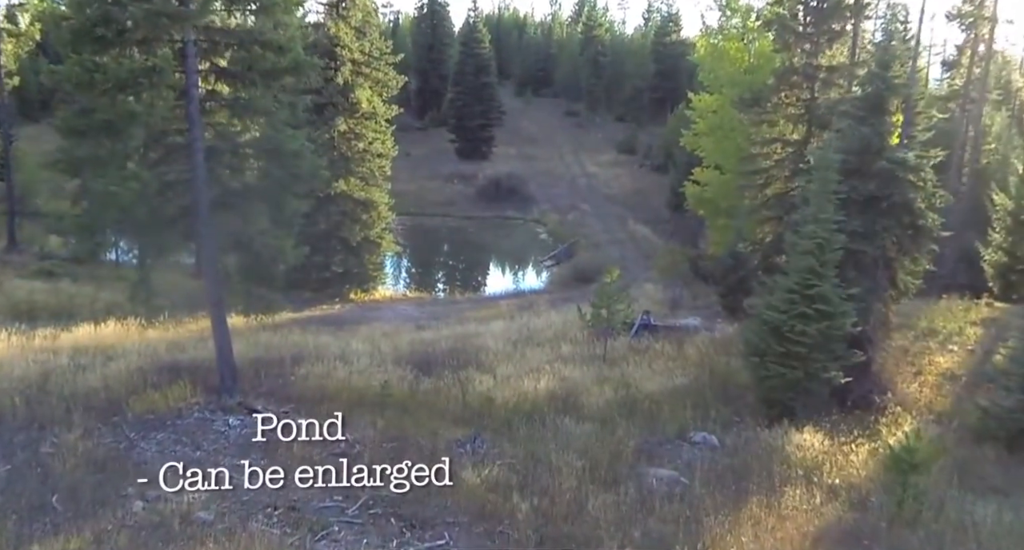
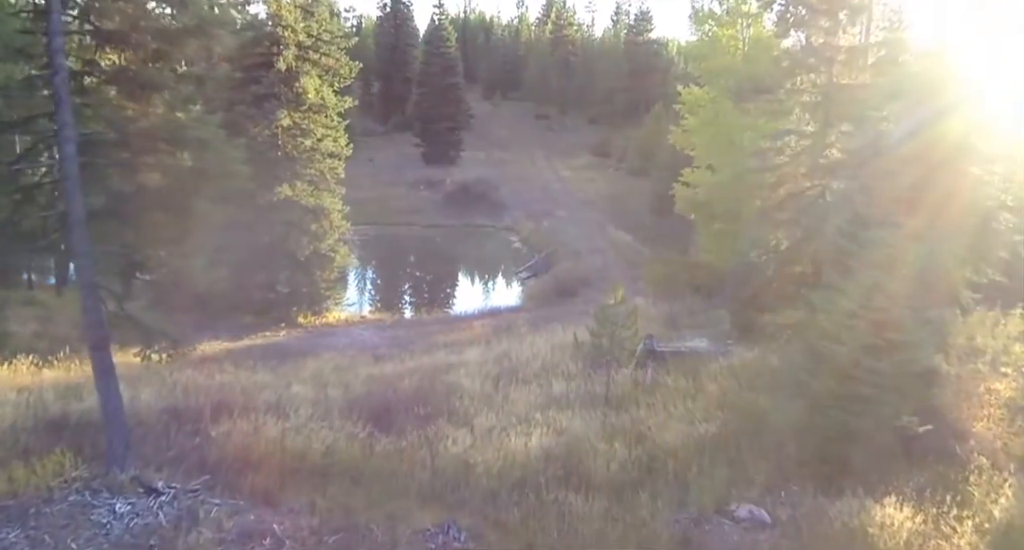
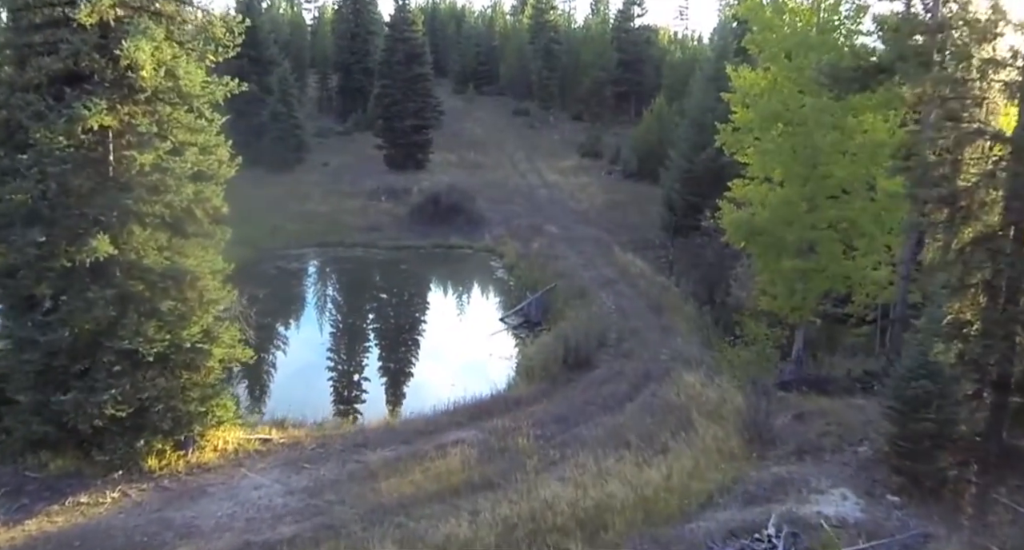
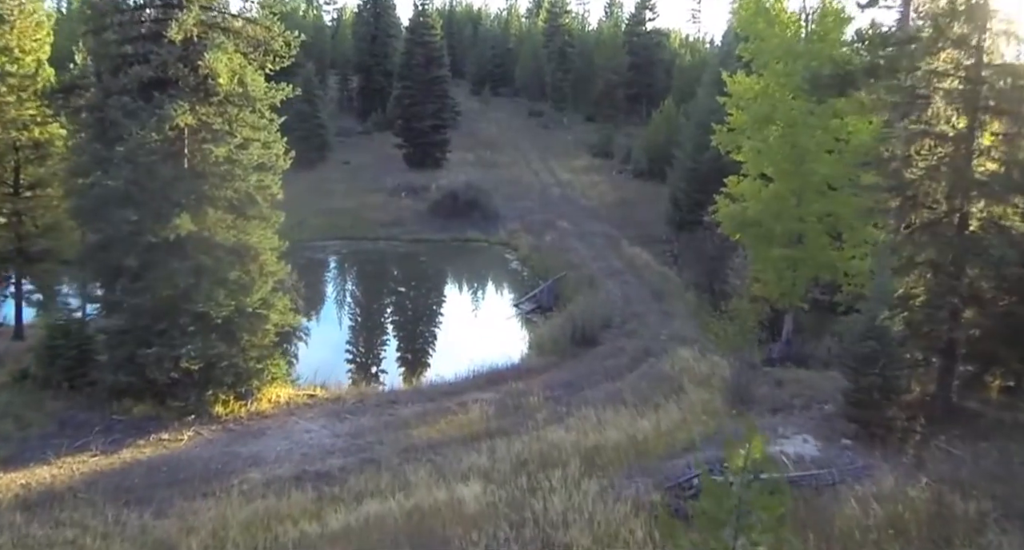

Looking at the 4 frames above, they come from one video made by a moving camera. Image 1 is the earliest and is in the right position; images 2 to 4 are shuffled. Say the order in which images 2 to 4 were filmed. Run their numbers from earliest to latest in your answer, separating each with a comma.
2, 4, 3
